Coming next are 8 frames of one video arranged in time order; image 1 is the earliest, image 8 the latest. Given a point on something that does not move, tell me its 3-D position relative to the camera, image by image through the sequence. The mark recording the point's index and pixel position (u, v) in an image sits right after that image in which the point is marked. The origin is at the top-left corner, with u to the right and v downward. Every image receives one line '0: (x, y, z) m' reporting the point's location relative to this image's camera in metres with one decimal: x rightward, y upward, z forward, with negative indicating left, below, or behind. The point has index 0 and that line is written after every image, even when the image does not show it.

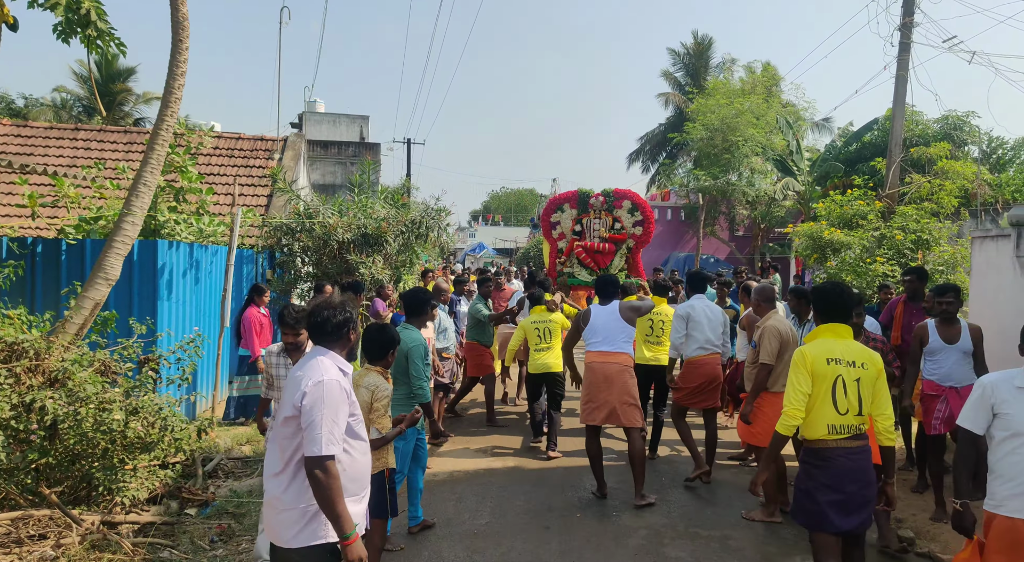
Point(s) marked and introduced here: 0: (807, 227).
0: (+4.4, +0.8, +11.0) m
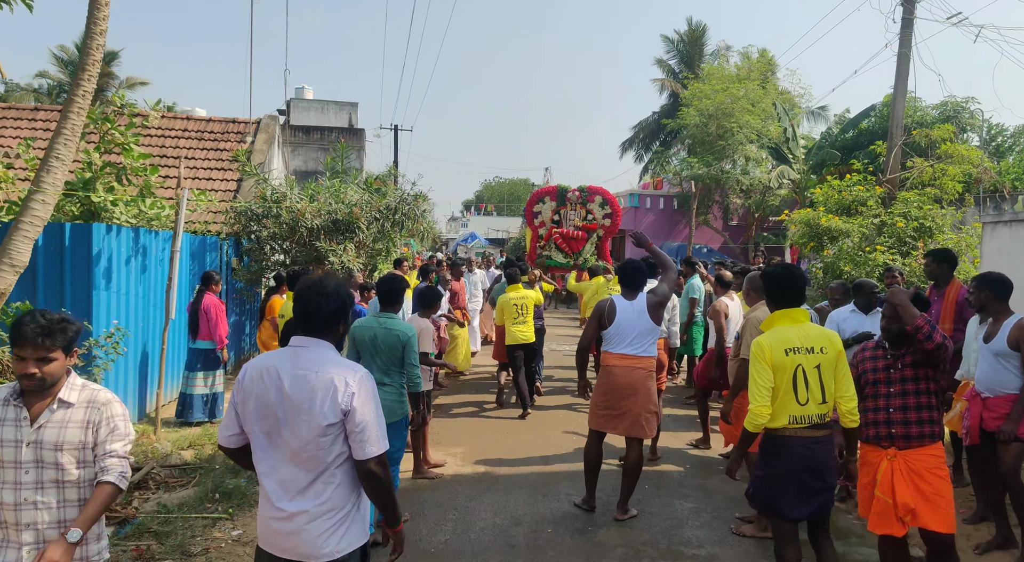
0: (+4.1, +1.0, +10.4) m
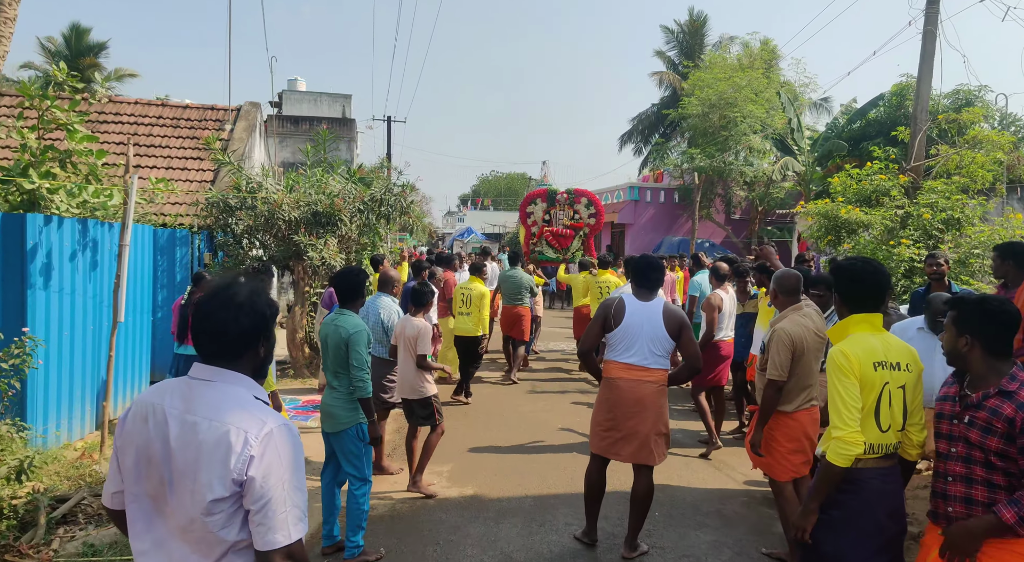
0: (+4.1, +1.0, +9.7) m
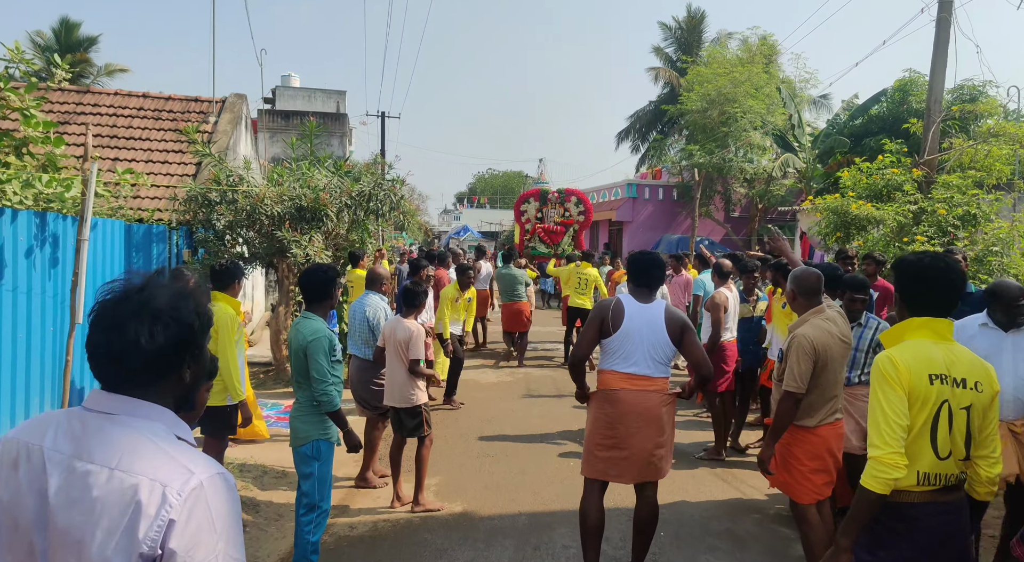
0: (+4.0, +1.0, +9.3) m
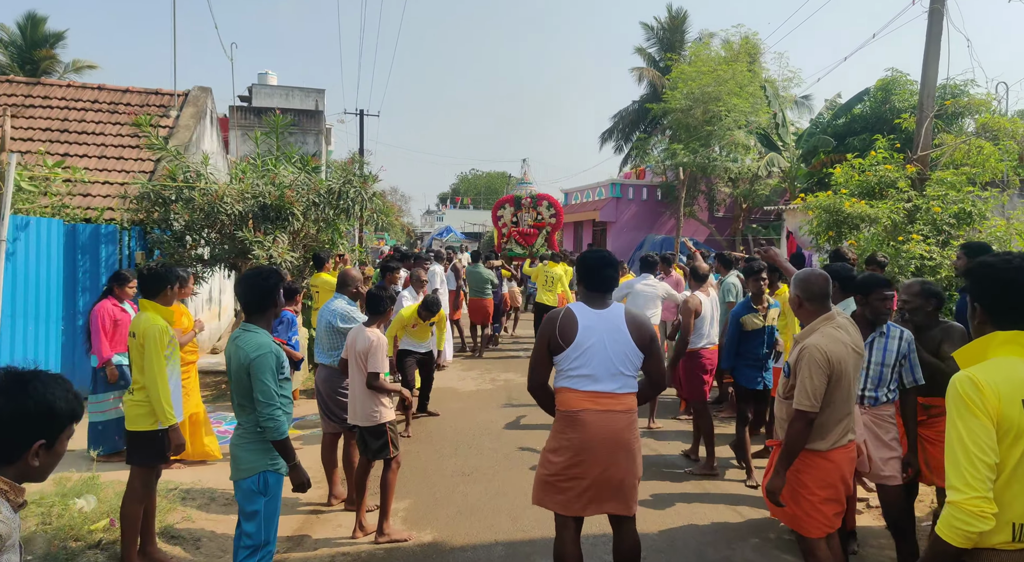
0: (+3.7, +1.0, +8.9) m
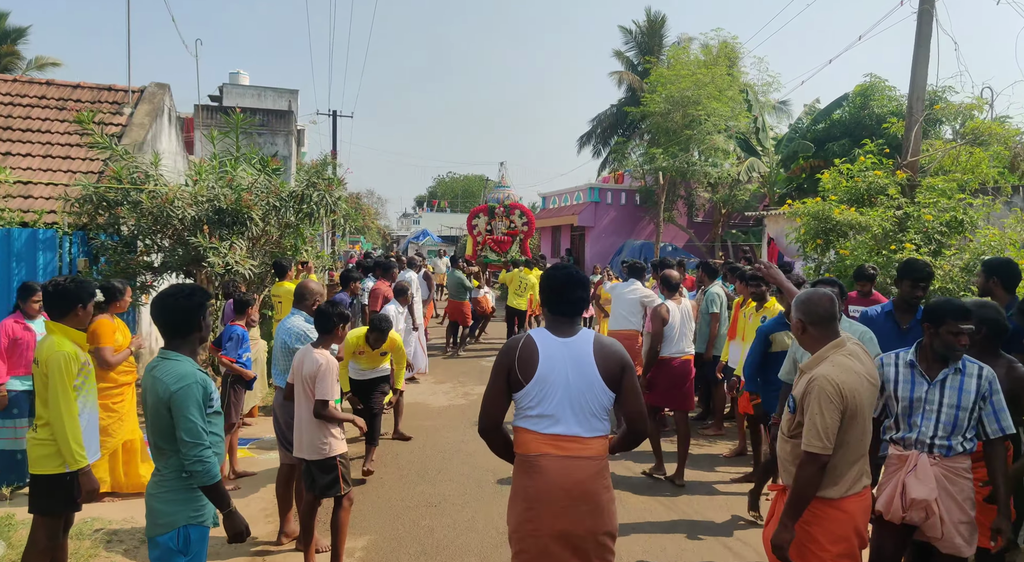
0: (+3.4, +0.9, +8.5) m
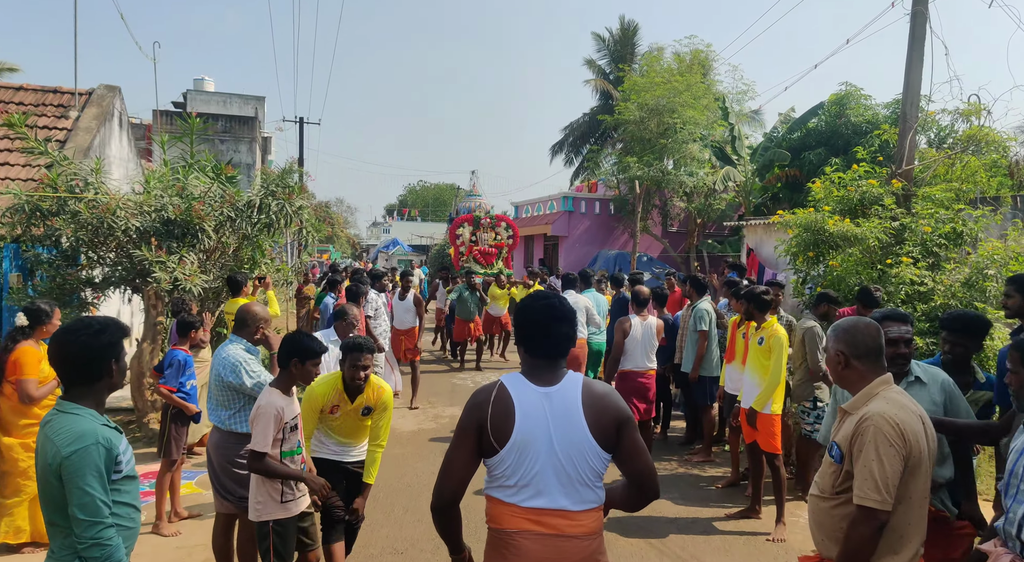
0: (+3.1, +0.7, +8.1) m
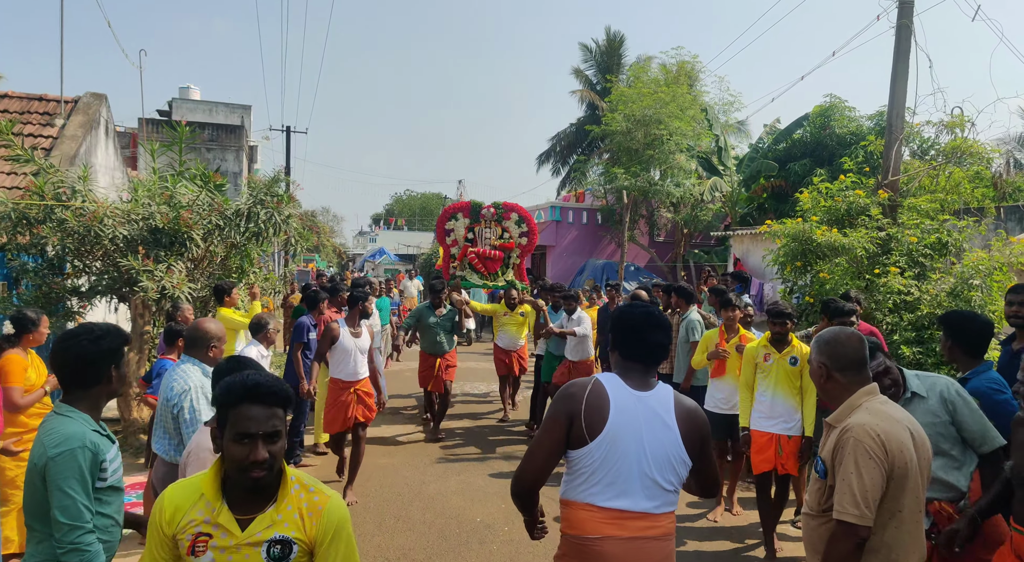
0: (+3.0, +0.6, +8.2) m
